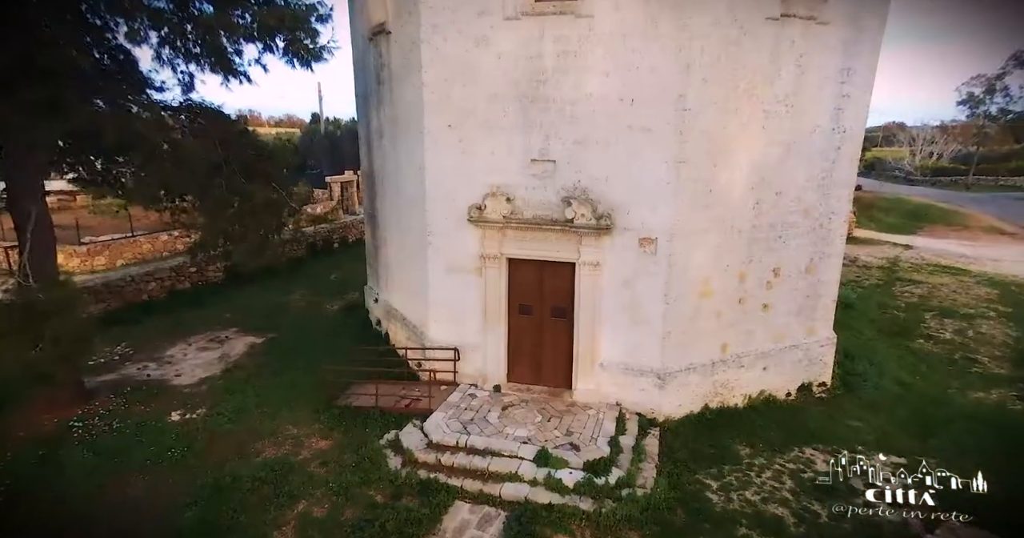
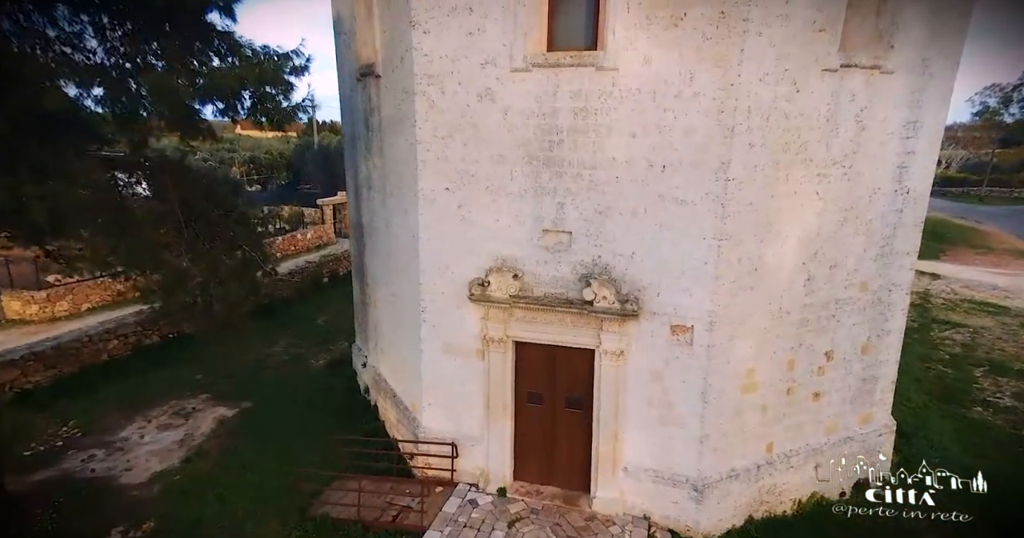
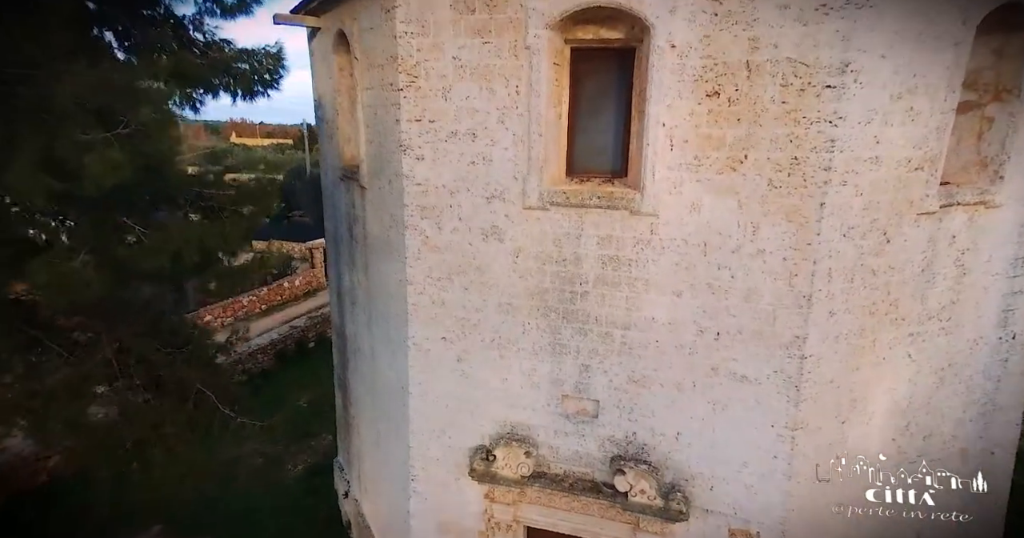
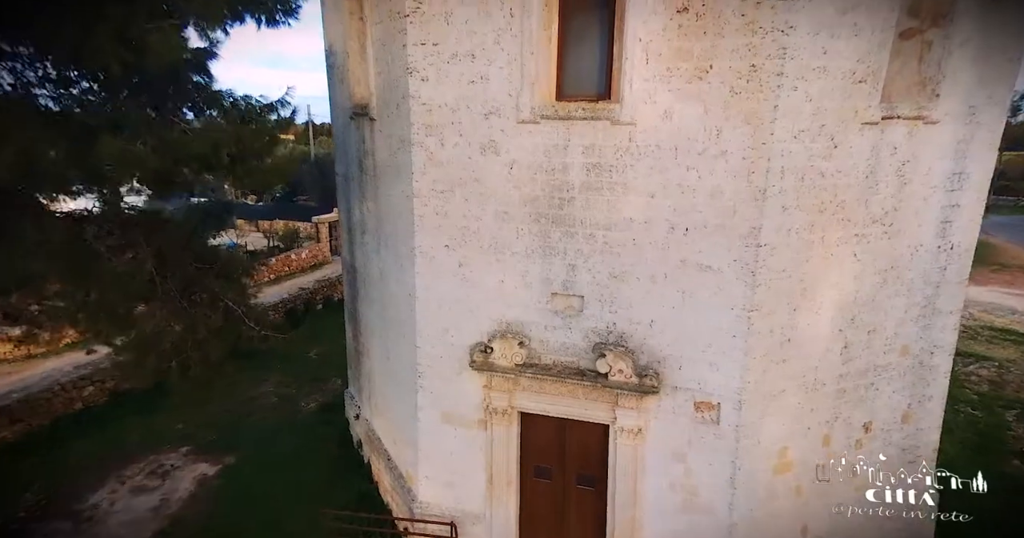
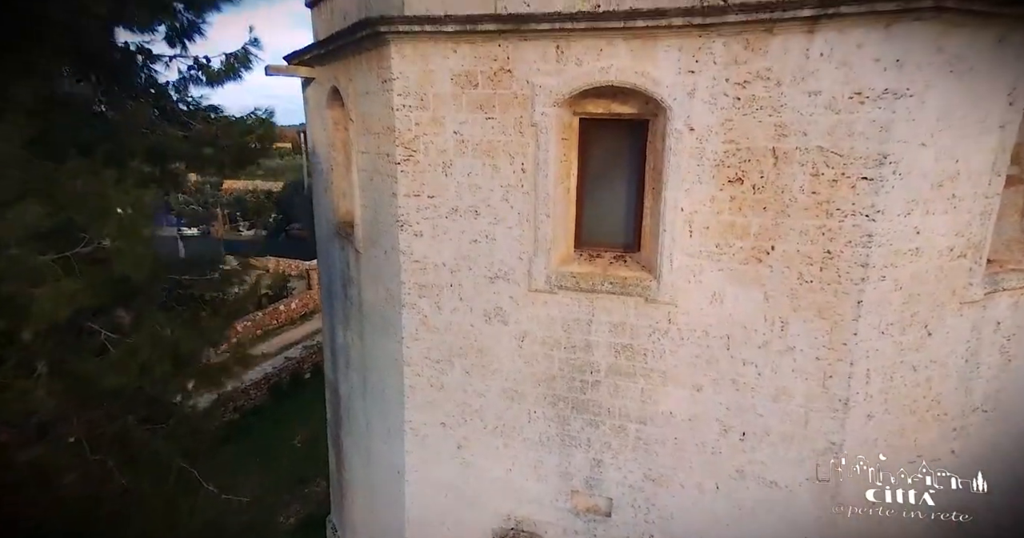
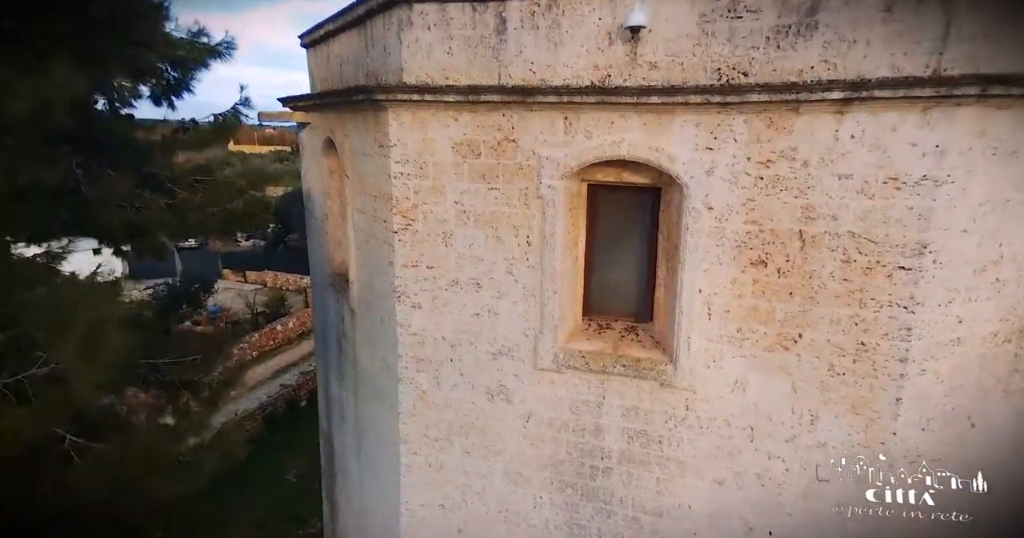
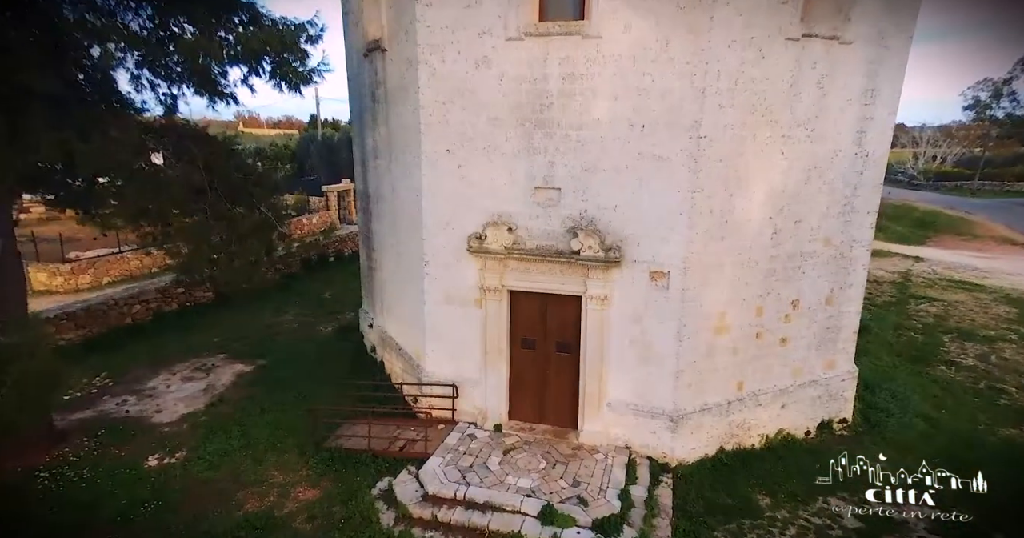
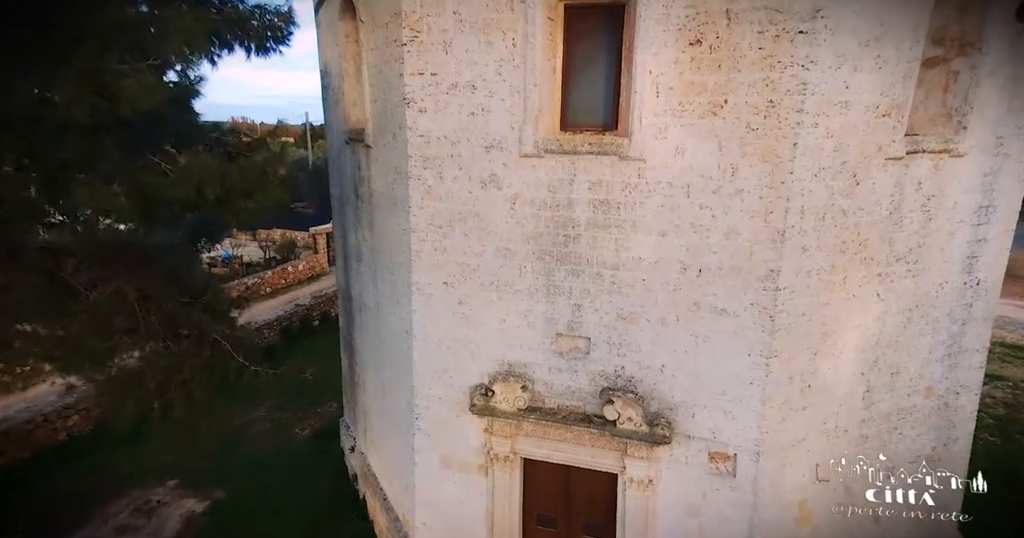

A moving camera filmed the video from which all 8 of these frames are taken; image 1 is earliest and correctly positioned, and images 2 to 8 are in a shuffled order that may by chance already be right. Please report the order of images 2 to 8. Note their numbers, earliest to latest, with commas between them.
7, 2, 4, 8, 3, 5, 6
